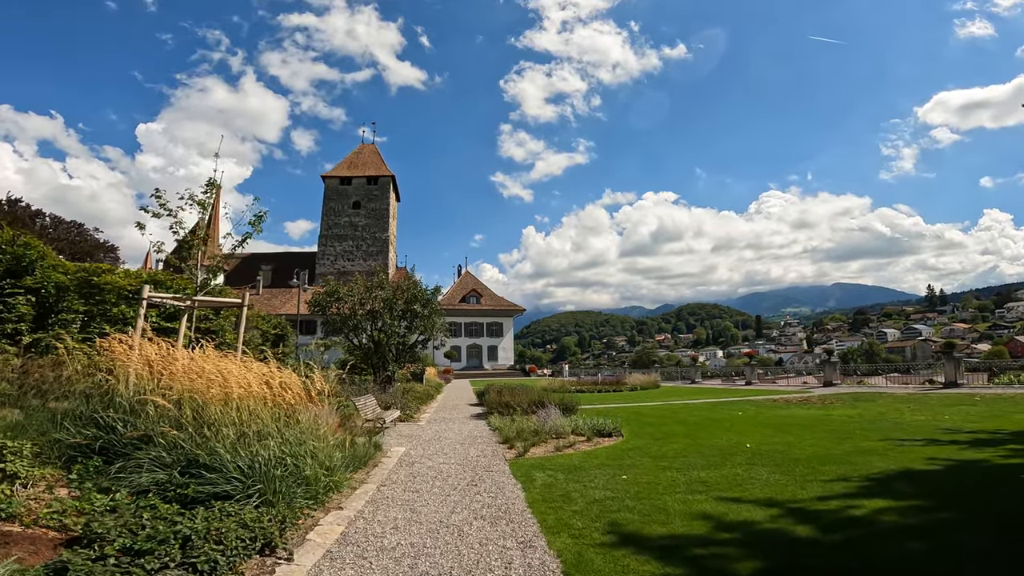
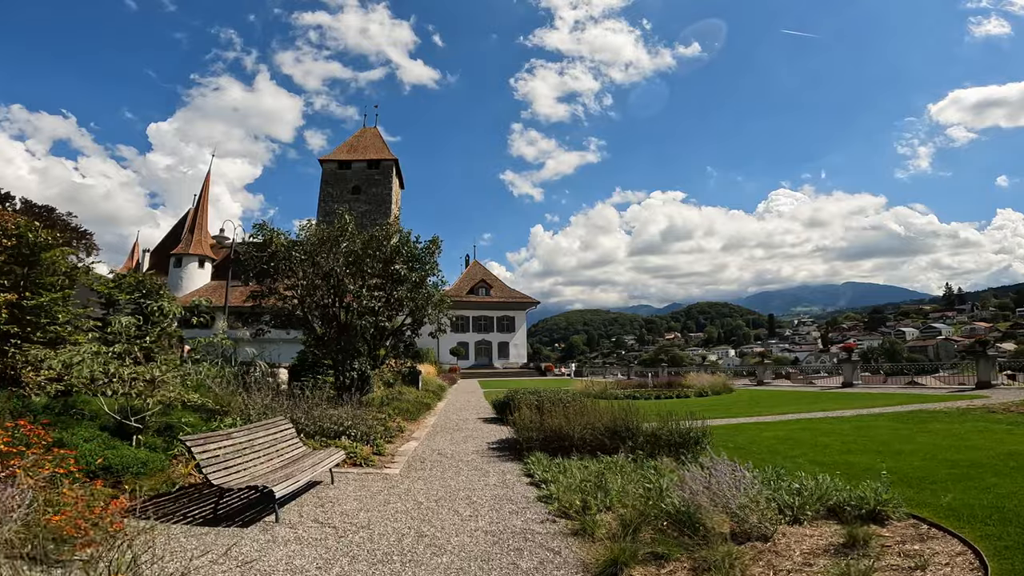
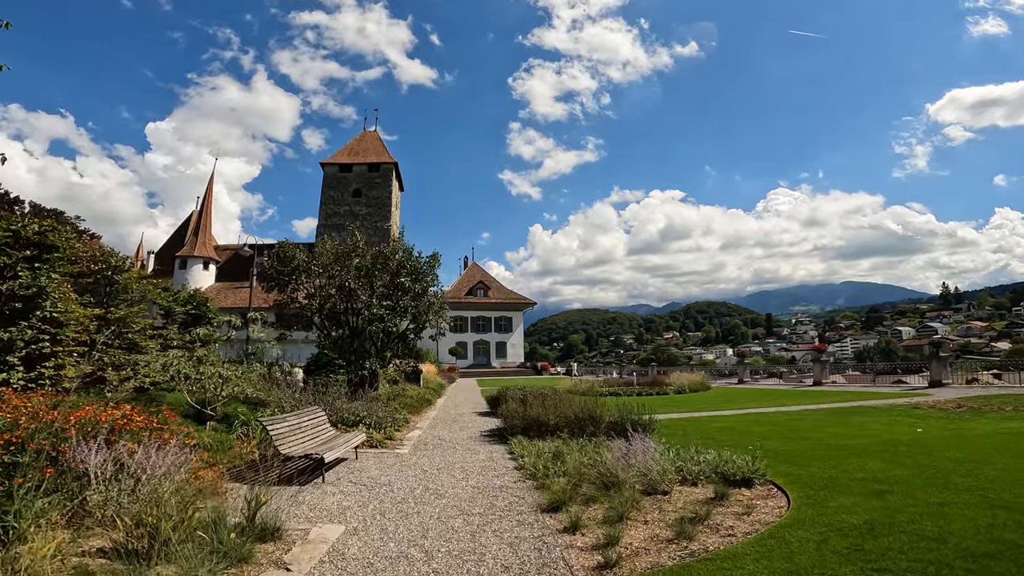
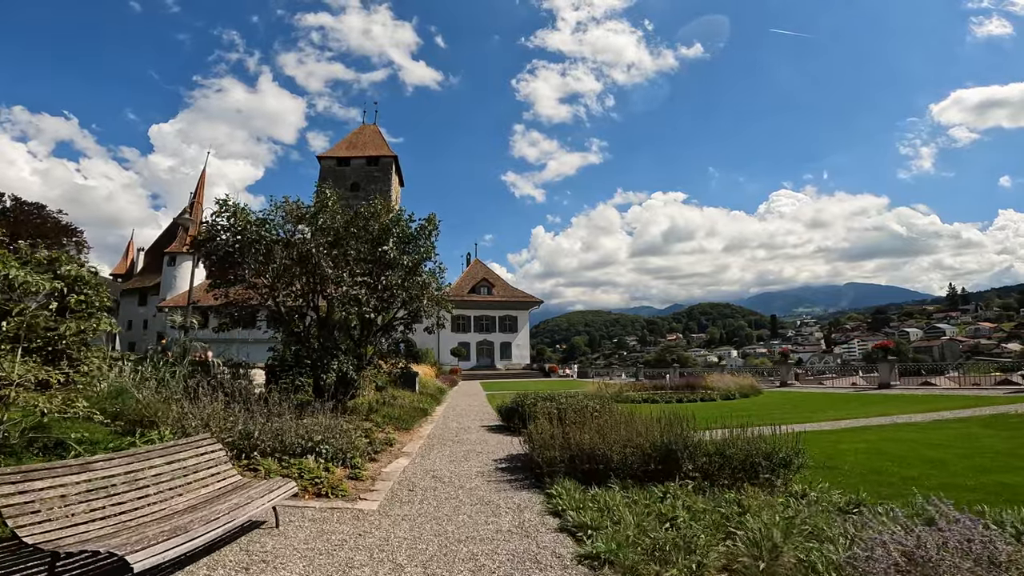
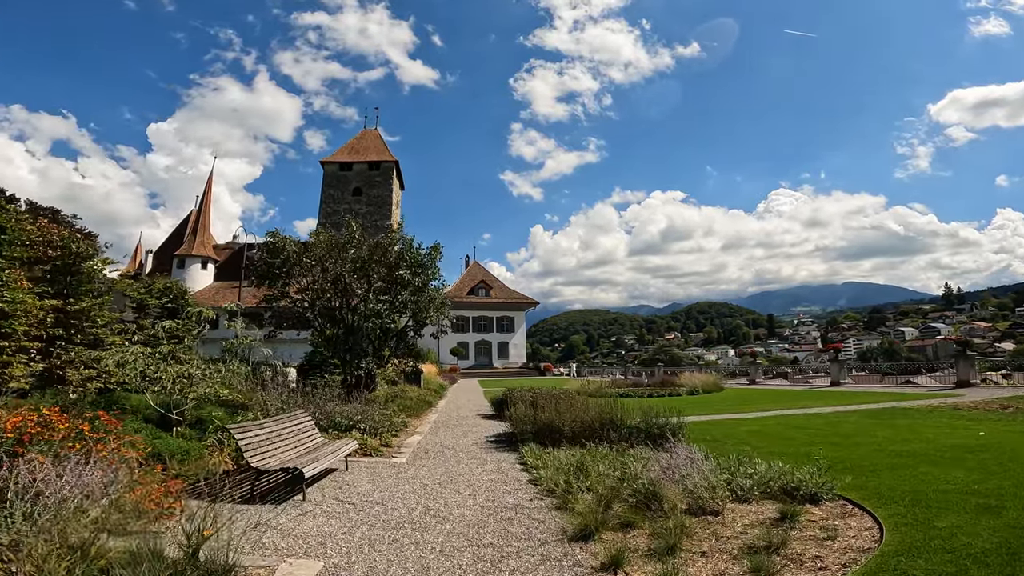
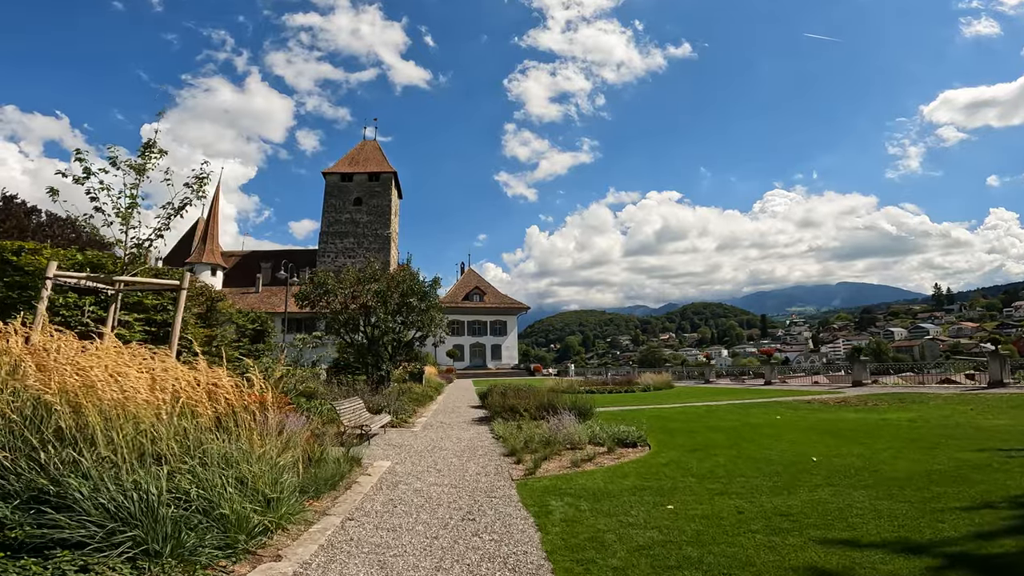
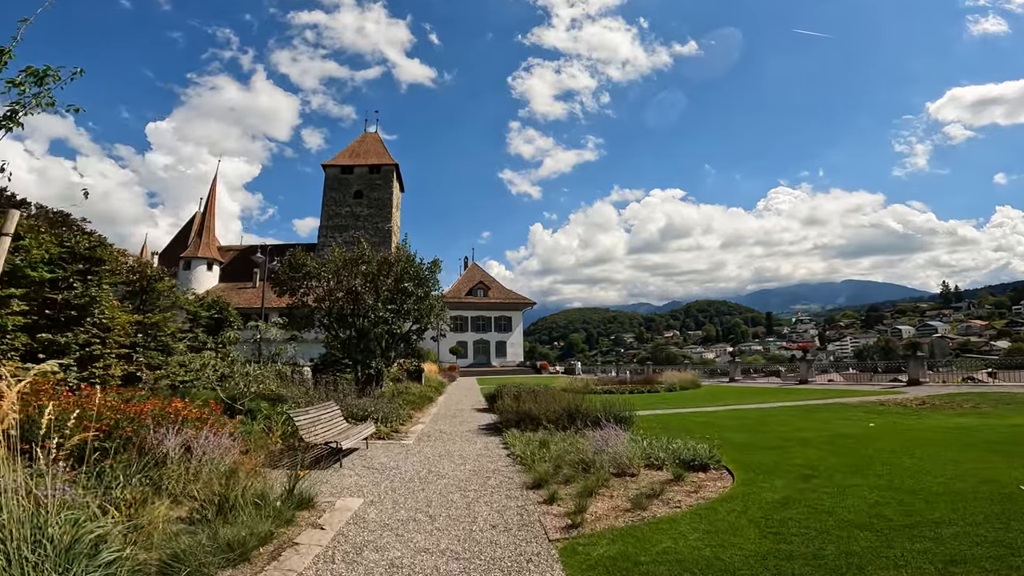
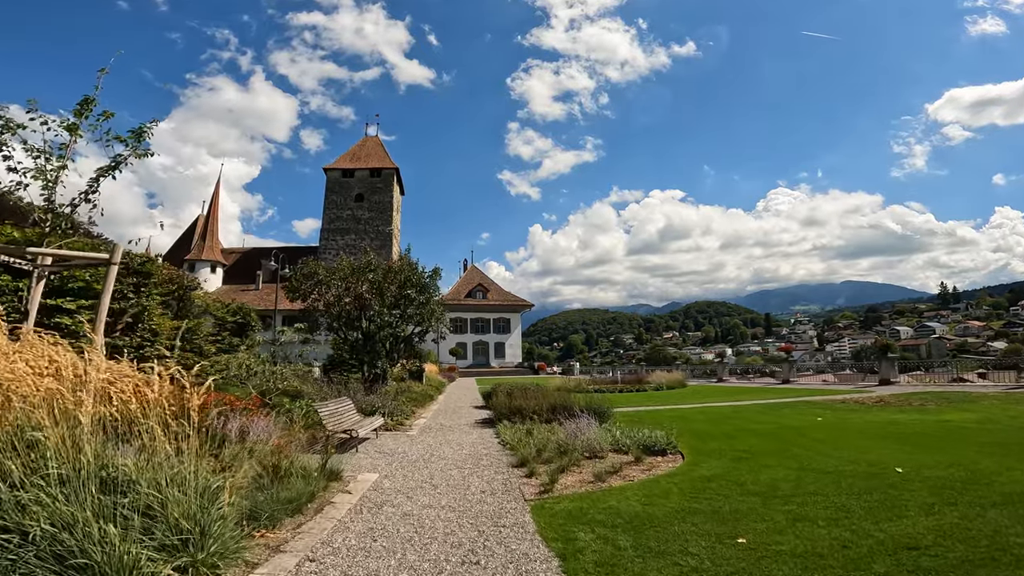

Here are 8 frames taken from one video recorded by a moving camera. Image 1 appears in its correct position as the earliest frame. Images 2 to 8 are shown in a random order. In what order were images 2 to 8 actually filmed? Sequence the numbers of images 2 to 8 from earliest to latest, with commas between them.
6, 8, 7, 3, 5, 2, 4
